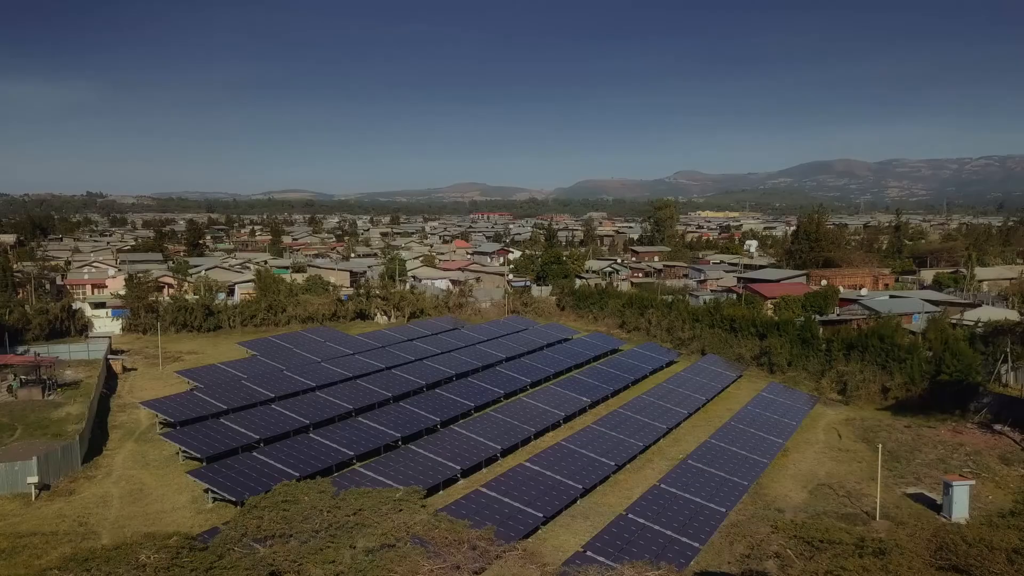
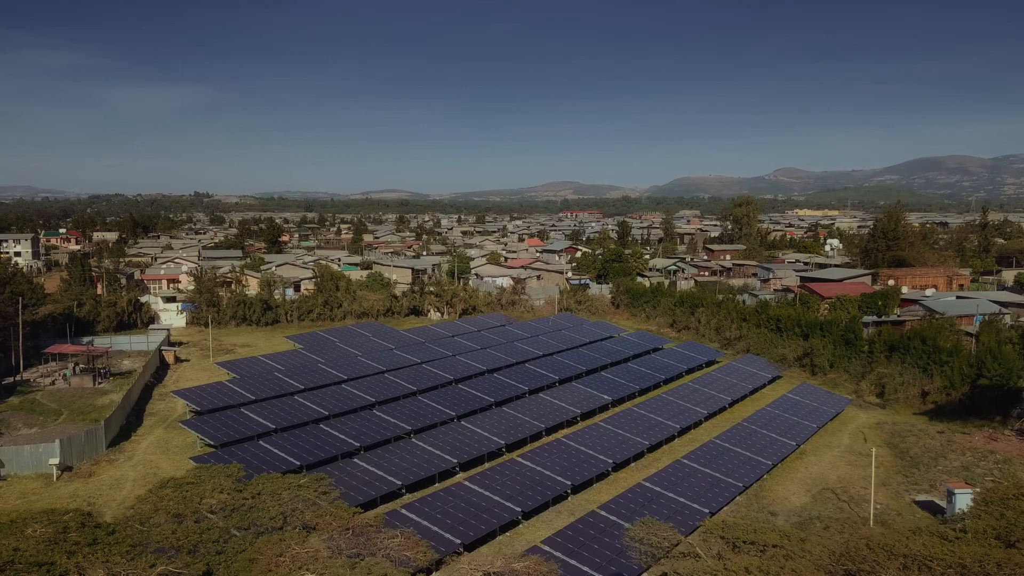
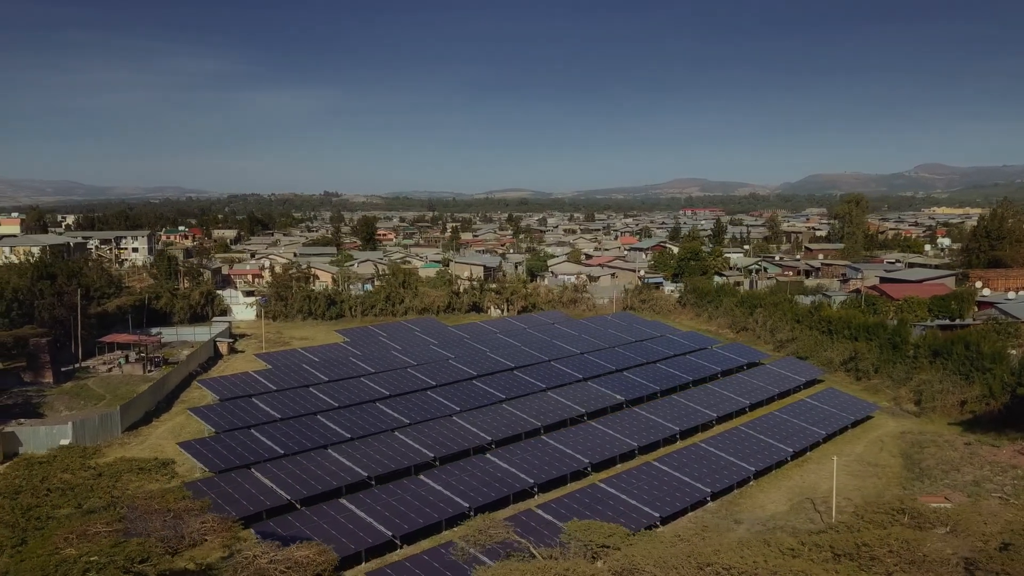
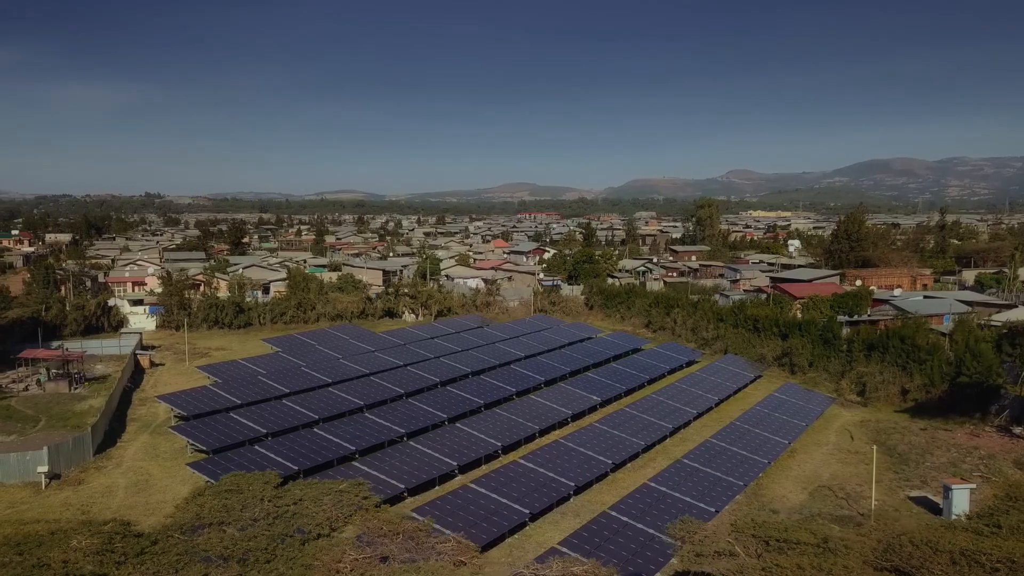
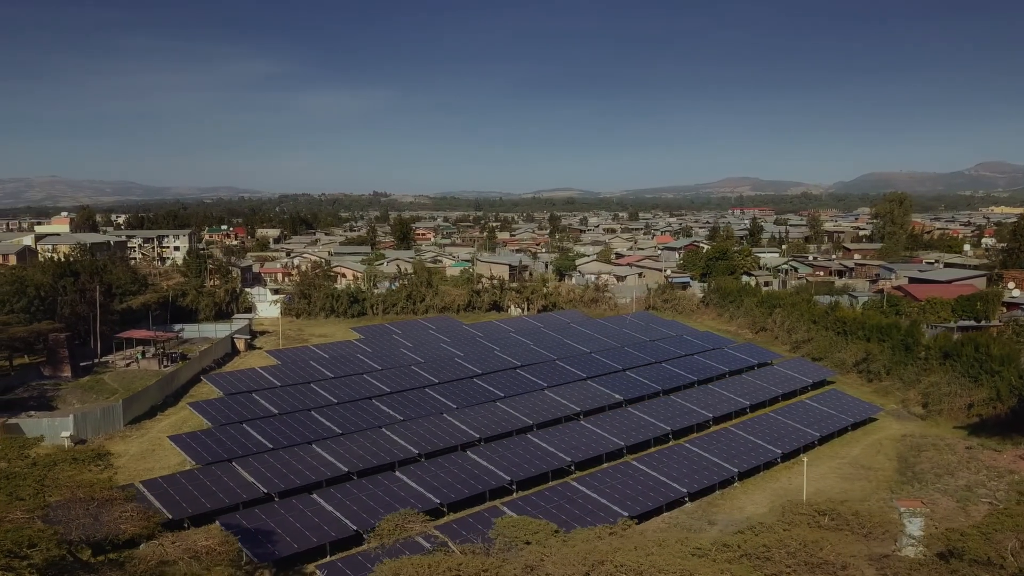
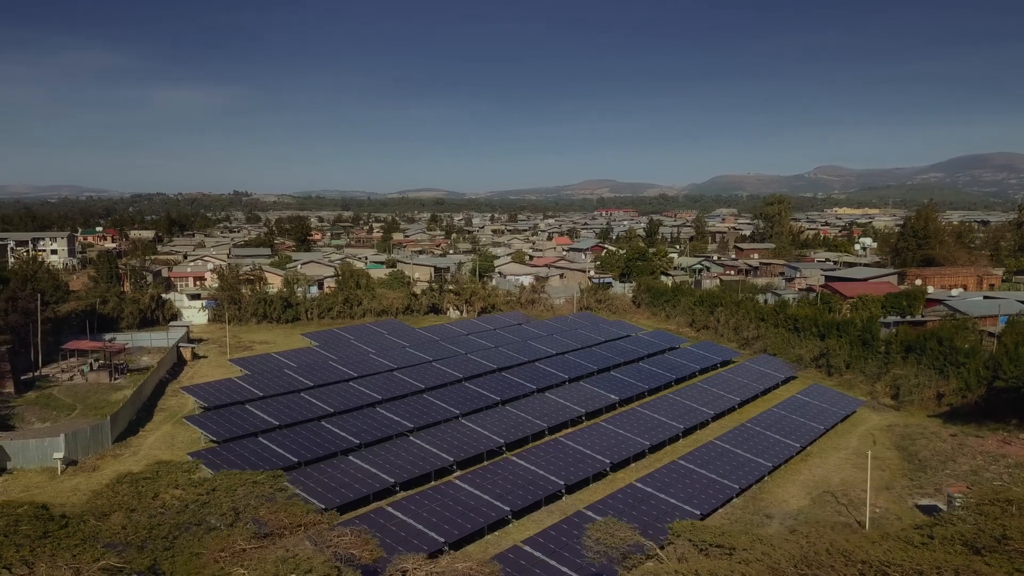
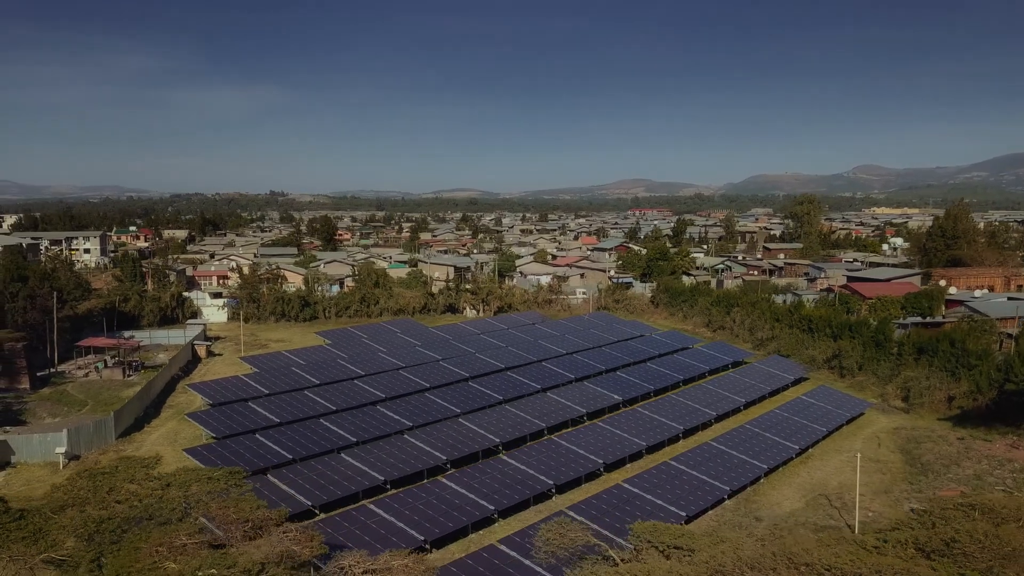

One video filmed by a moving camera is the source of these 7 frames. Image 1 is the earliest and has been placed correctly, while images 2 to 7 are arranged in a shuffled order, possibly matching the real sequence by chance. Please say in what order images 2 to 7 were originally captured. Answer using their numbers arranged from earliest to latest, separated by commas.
4, 2, 6, 7, 3, 5
